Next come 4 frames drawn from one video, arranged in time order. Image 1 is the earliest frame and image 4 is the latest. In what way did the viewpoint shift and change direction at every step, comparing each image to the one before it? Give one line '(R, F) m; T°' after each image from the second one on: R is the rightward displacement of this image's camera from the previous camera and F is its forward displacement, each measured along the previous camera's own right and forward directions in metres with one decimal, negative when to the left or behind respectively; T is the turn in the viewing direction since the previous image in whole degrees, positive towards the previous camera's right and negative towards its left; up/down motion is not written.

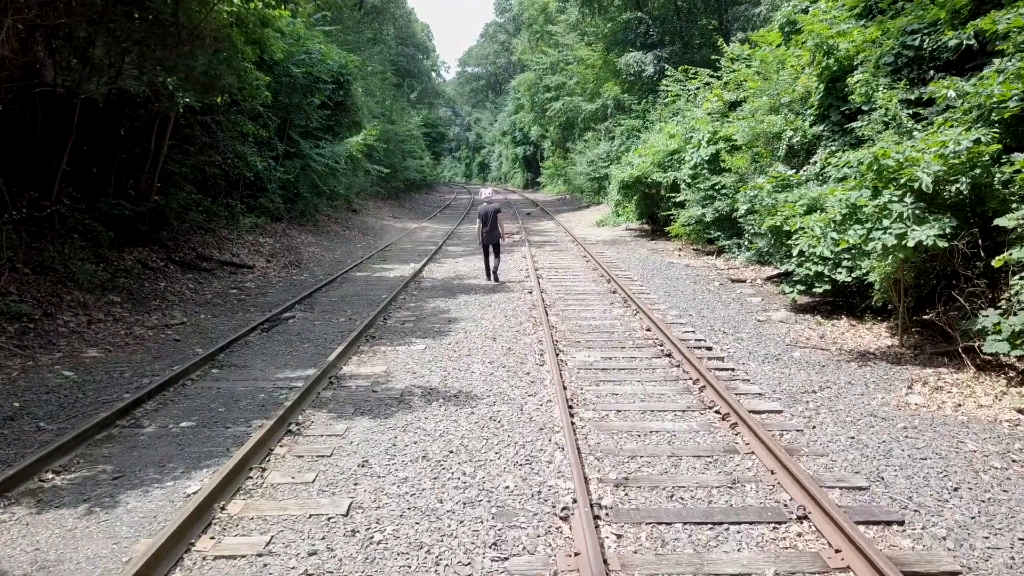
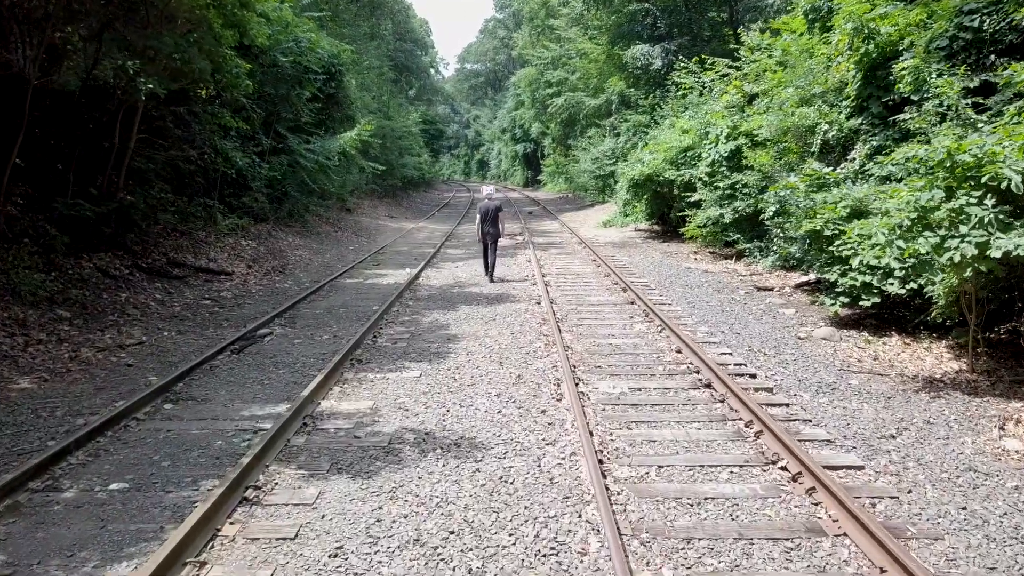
(-0.1, +1.1) m; 0°
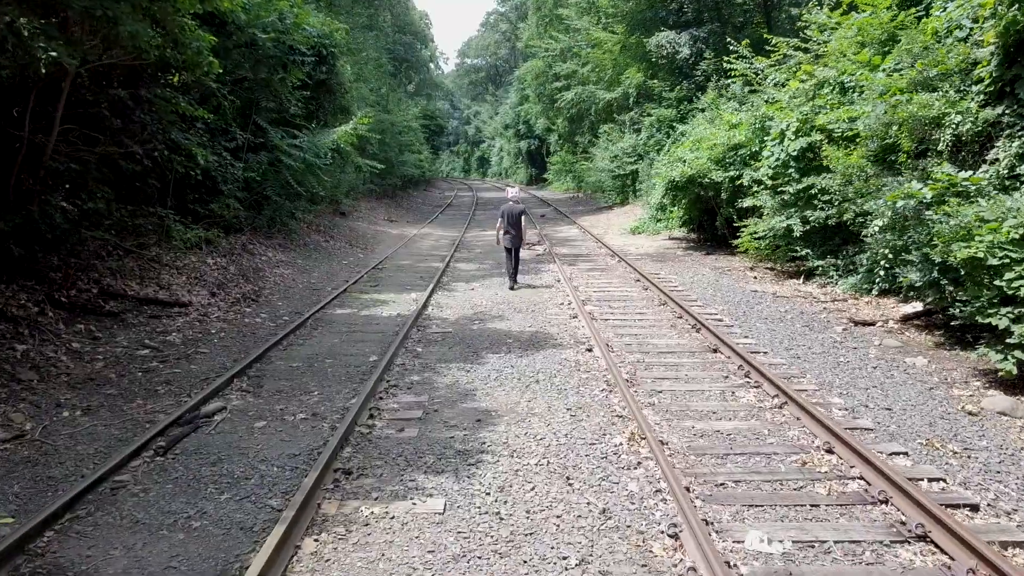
(-0.4, +2.4) m; 0°
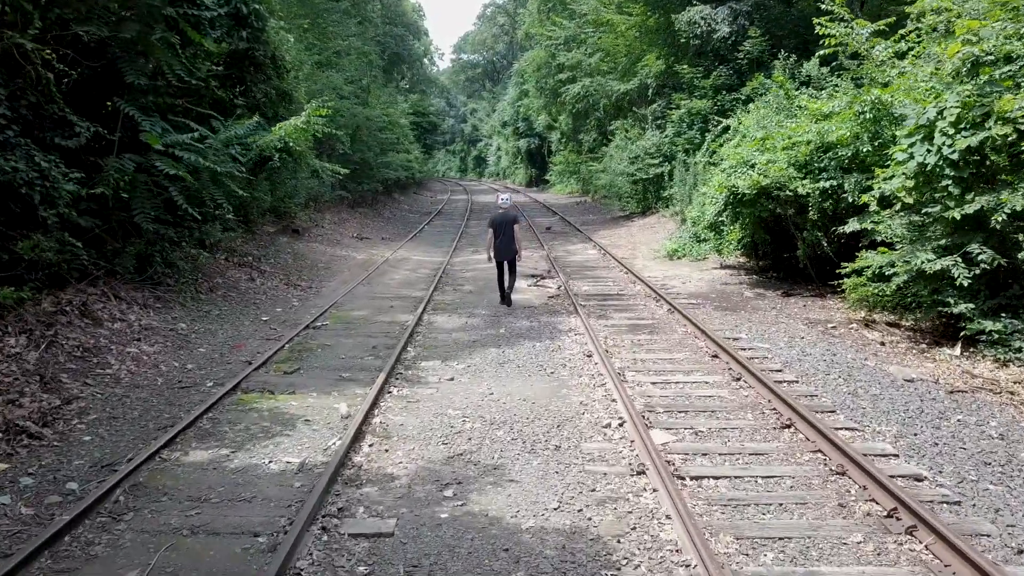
(0.0, +4.3) m; 0°
